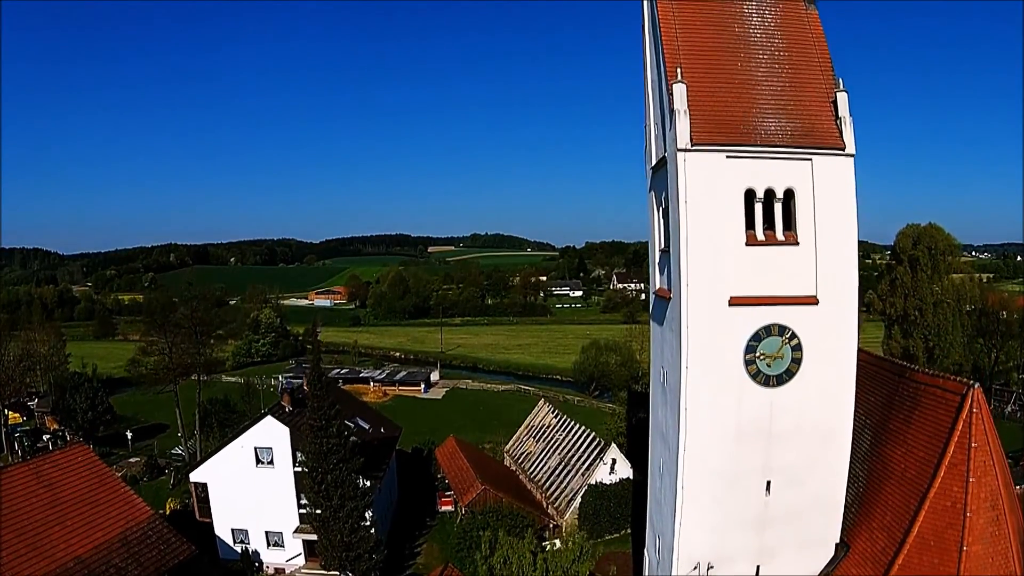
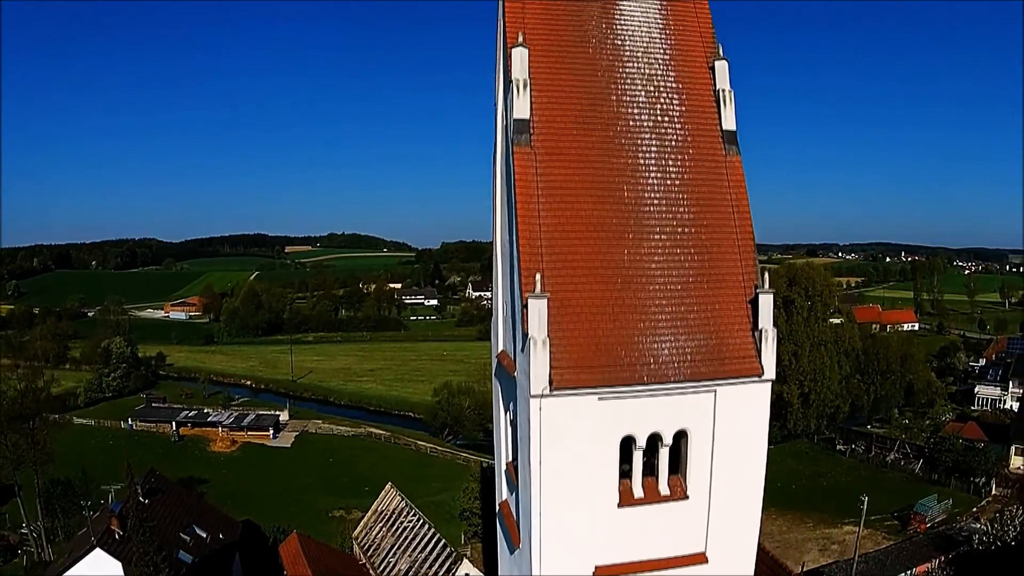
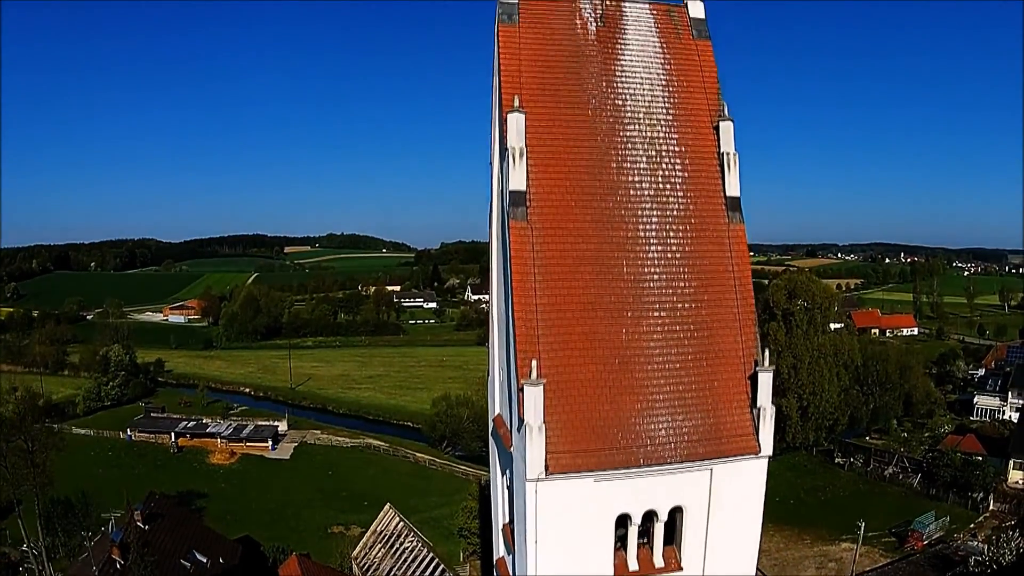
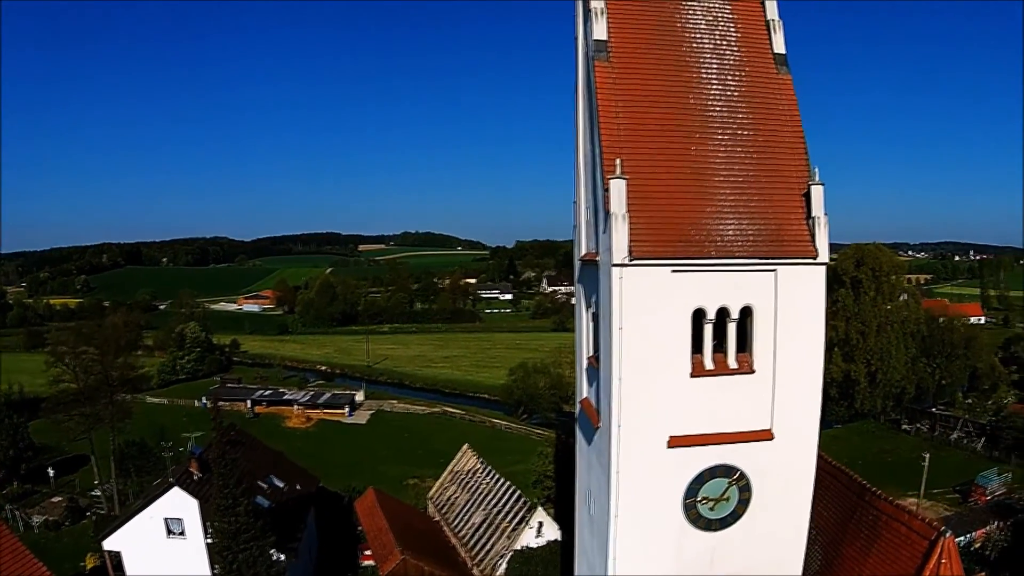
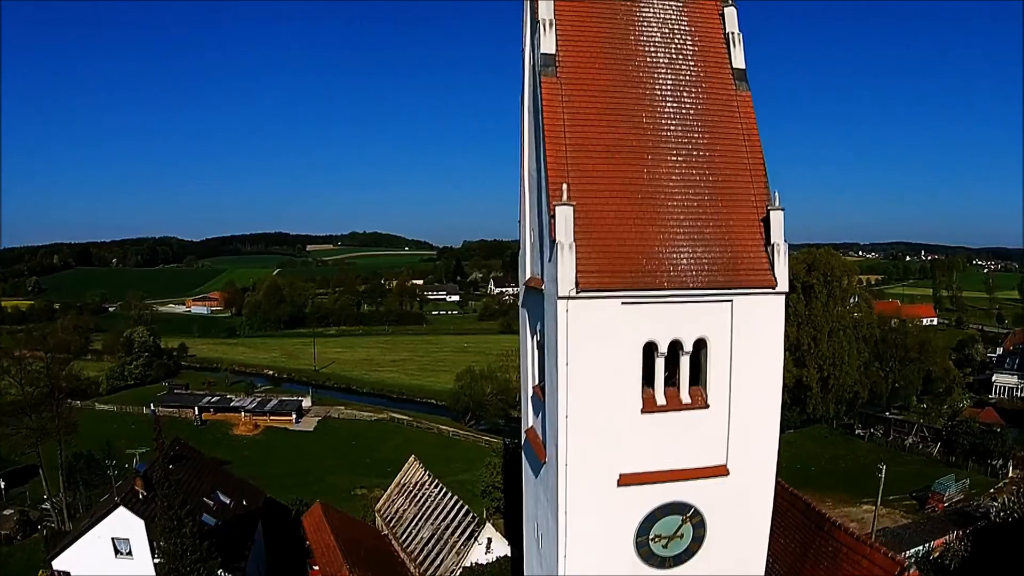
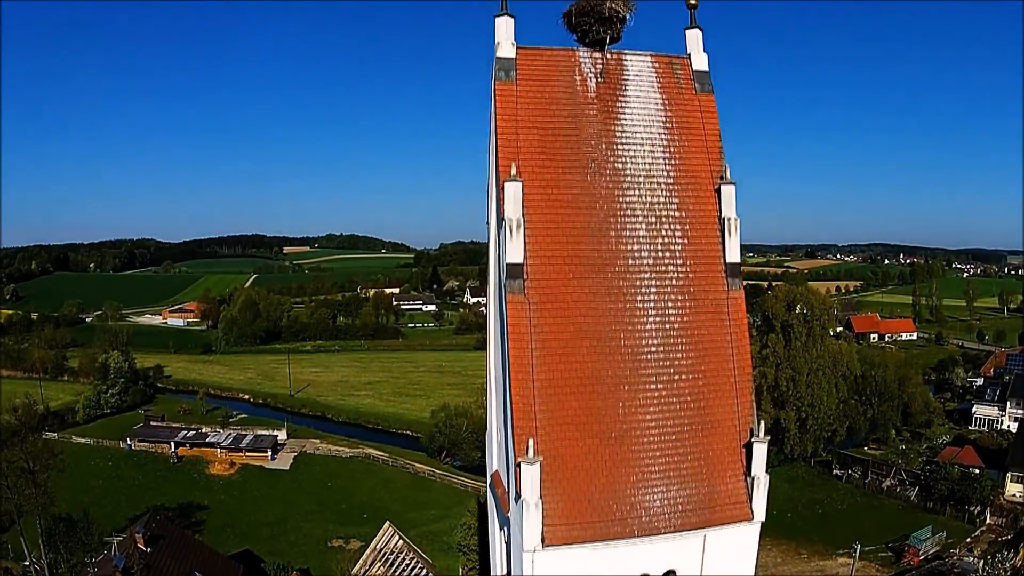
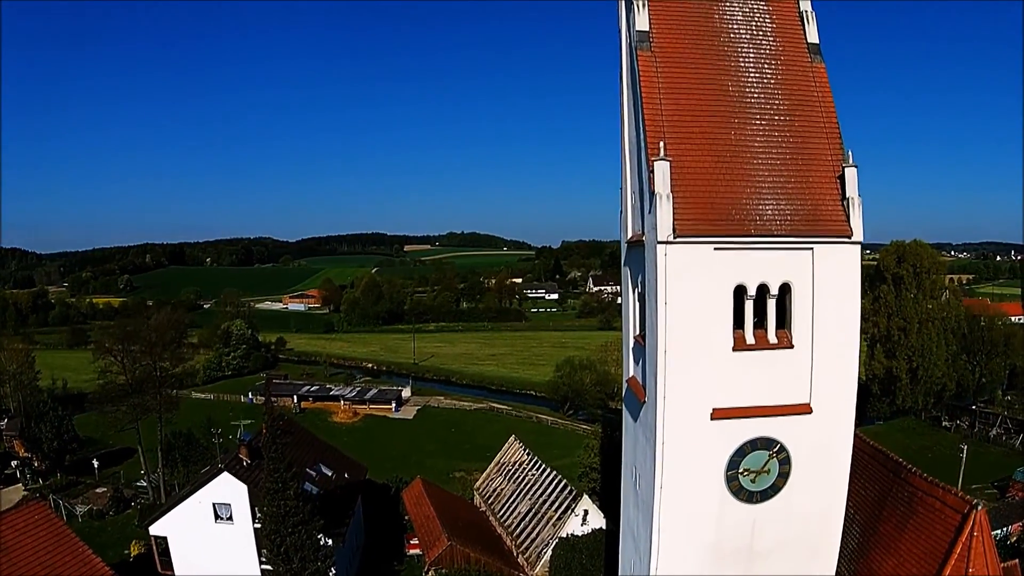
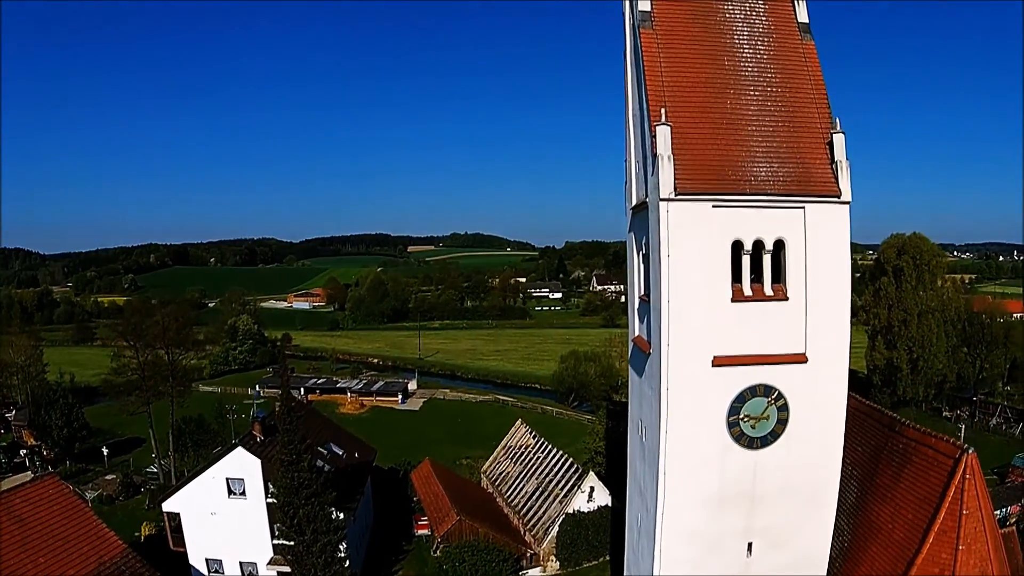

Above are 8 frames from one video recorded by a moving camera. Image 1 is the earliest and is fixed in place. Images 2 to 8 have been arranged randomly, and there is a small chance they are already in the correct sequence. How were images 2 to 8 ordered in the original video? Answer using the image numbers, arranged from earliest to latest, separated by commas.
8, 7, 4, 5, 2, 3, 6
